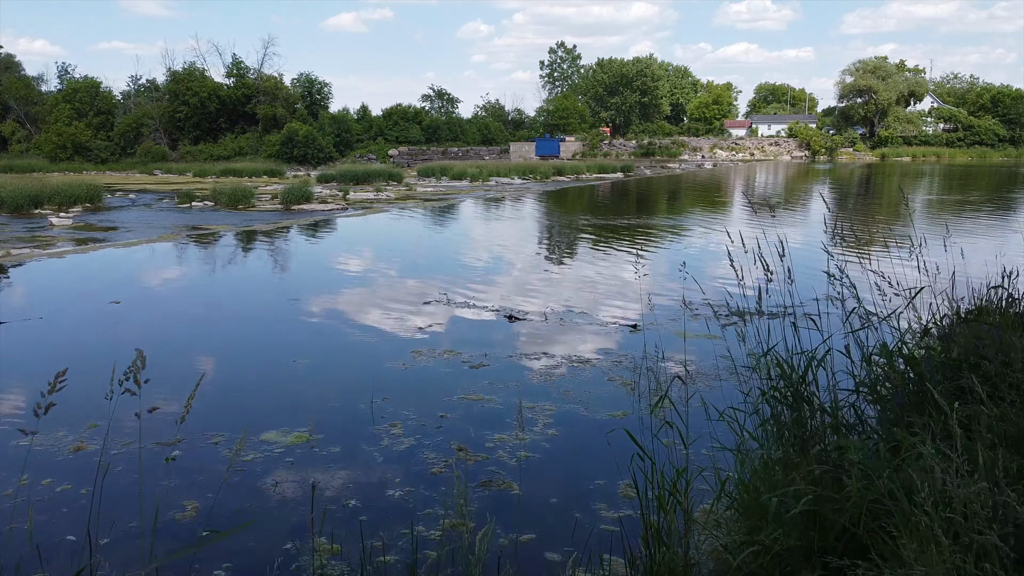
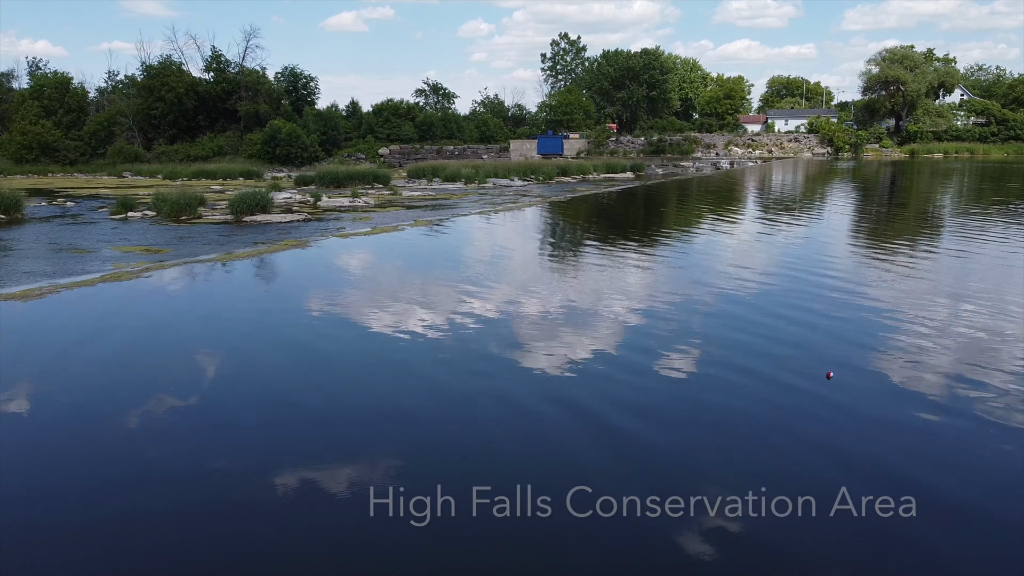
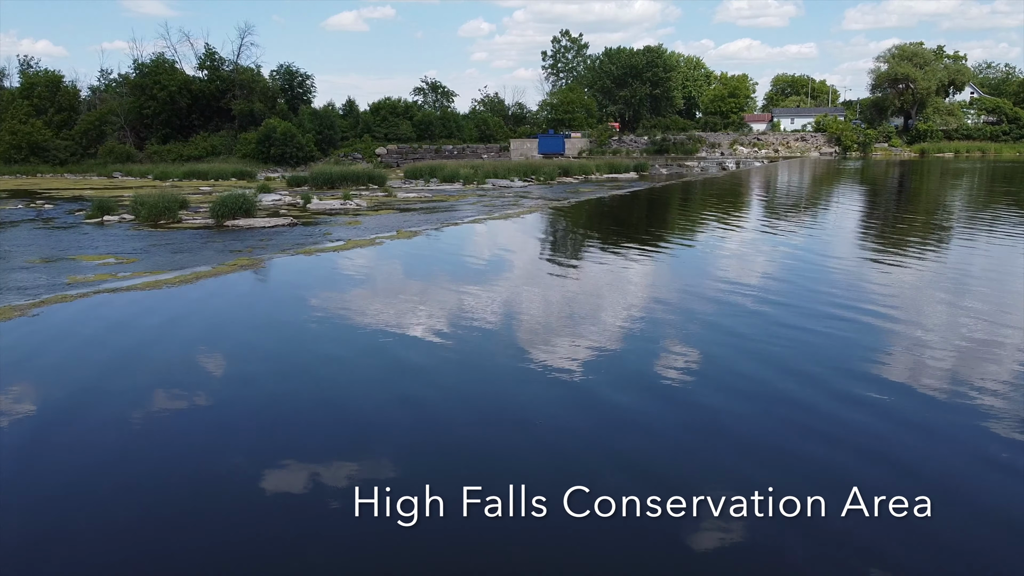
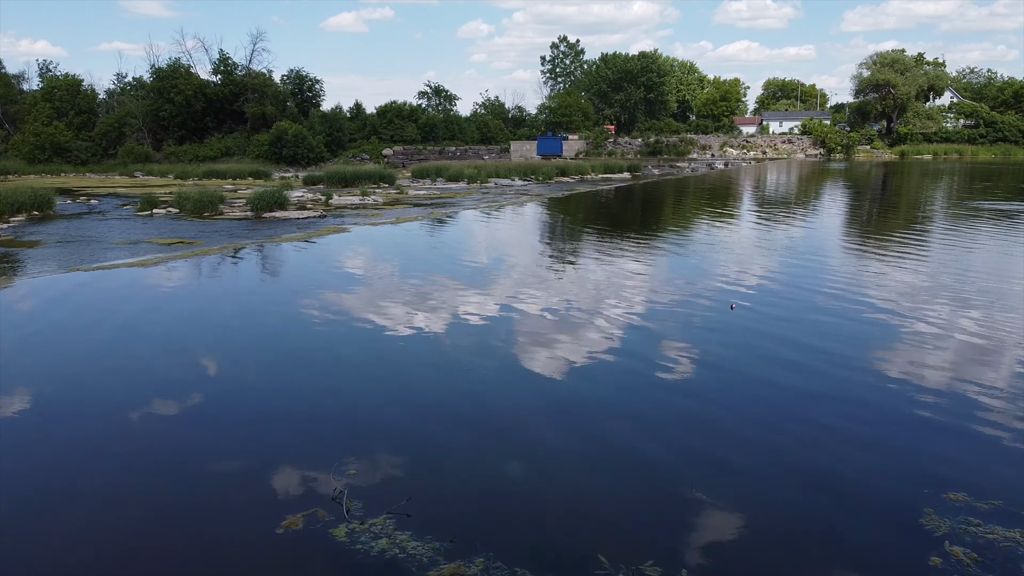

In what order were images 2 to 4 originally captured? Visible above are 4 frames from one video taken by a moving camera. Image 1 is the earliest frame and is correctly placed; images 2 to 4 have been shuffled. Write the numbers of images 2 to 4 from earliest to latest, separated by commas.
4, 2, 3
